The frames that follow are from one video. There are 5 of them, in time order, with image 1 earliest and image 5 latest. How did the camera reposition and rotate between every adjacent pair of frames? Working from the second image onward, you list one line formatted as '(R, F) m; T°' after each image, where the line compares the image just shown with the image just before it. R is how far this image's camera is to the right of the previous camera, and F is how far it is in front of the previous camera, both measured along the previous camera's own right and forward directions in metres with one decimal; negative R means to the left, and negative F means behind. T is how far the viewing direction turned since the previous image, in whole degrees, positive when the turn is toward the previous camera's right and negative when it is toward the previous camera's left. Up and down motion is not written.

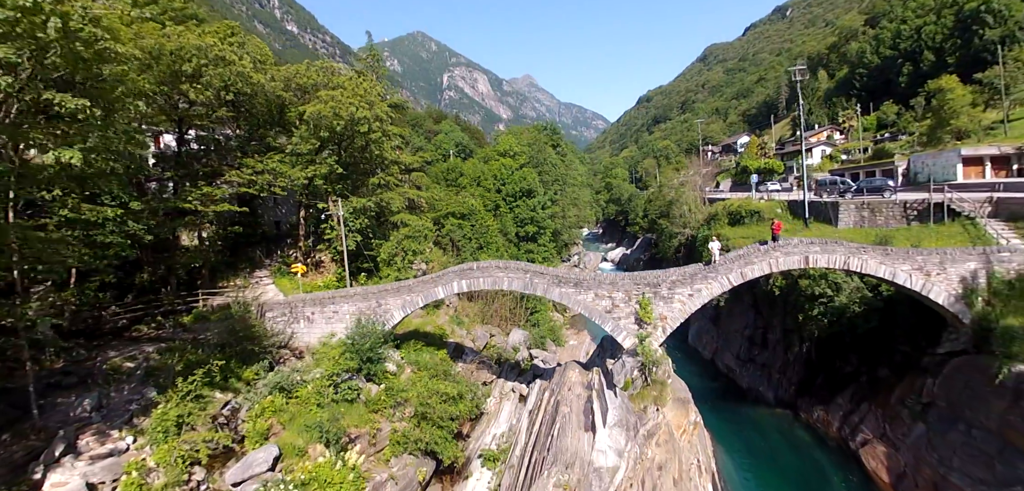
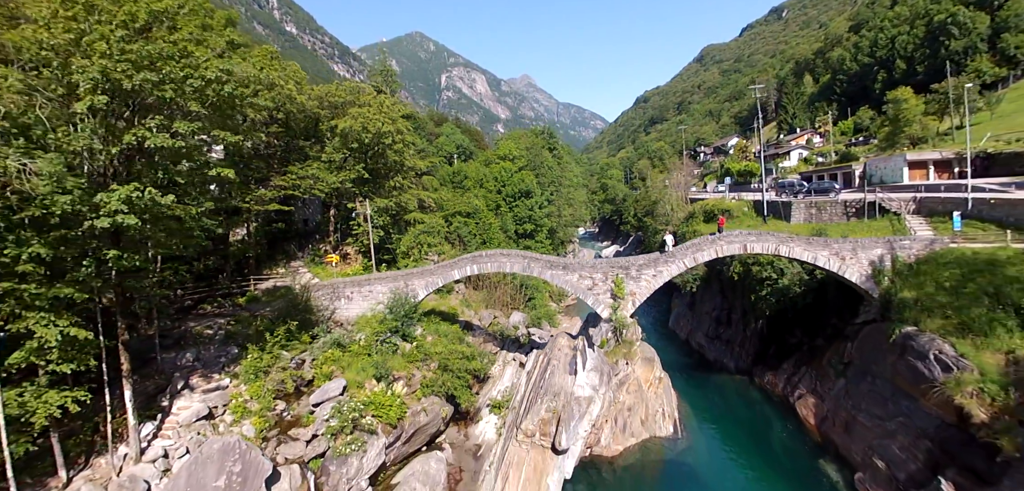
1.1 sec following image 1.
(-0.1, -3.5) m; 0°
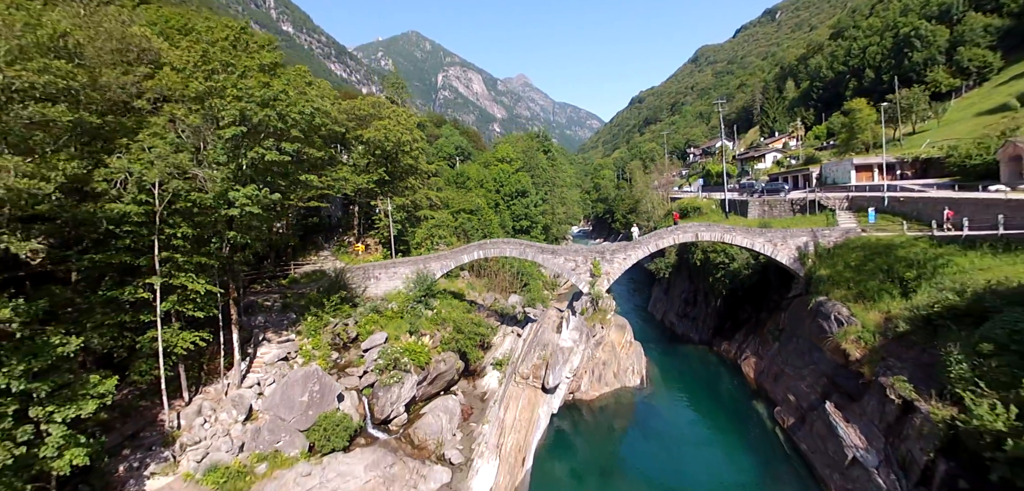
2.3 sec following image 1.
(-0.1, -4.2) m; 0°
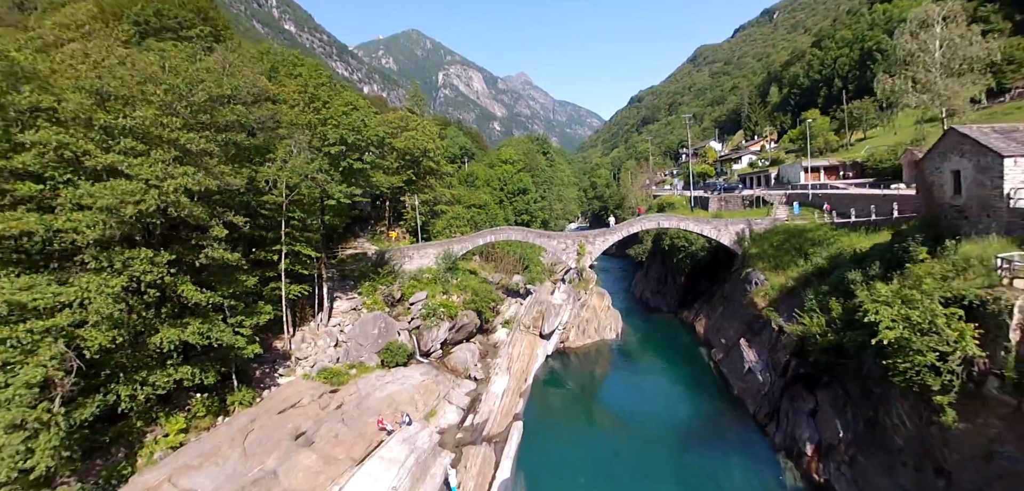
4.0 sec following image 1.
(-0.3, -6.5) m; 0°
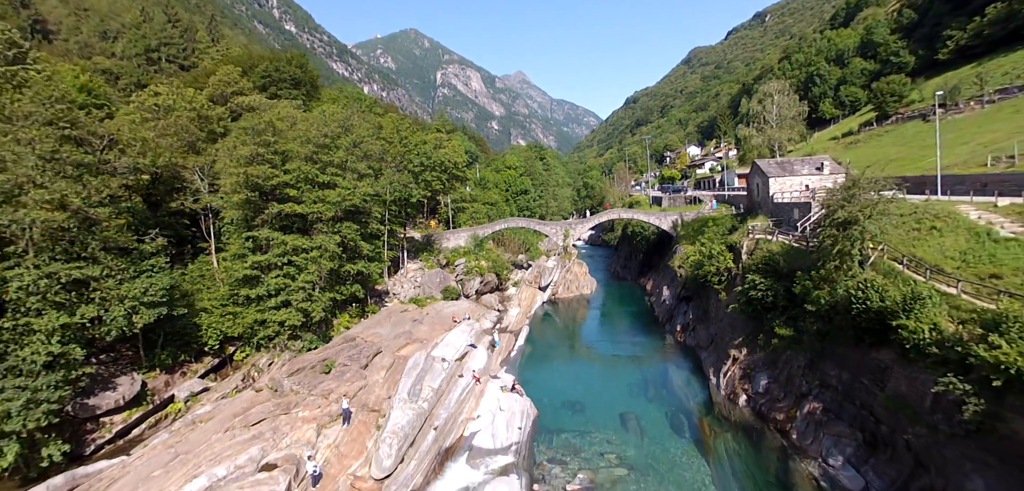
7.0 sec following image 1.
(-1.1, -13.7) m; 0°
